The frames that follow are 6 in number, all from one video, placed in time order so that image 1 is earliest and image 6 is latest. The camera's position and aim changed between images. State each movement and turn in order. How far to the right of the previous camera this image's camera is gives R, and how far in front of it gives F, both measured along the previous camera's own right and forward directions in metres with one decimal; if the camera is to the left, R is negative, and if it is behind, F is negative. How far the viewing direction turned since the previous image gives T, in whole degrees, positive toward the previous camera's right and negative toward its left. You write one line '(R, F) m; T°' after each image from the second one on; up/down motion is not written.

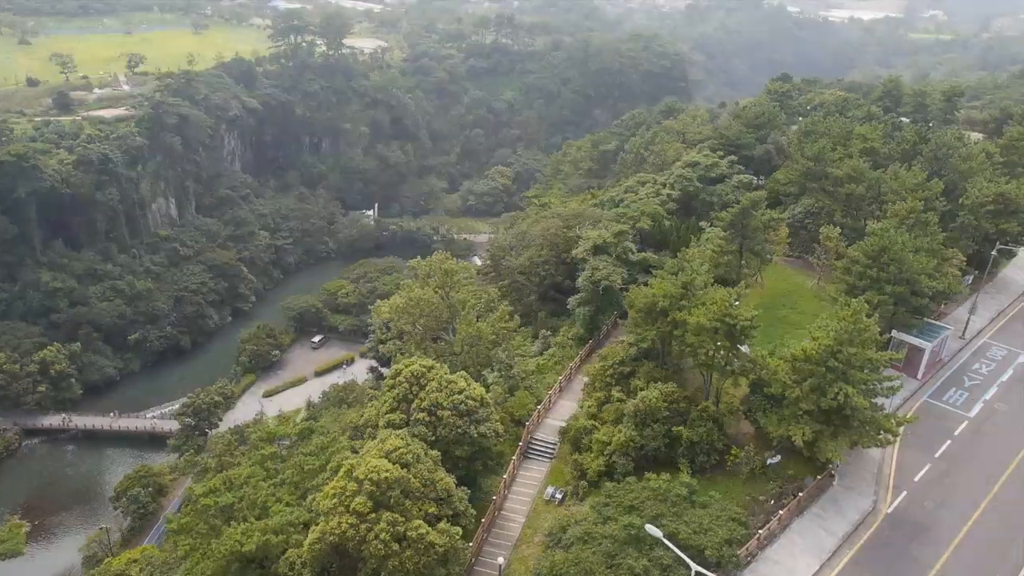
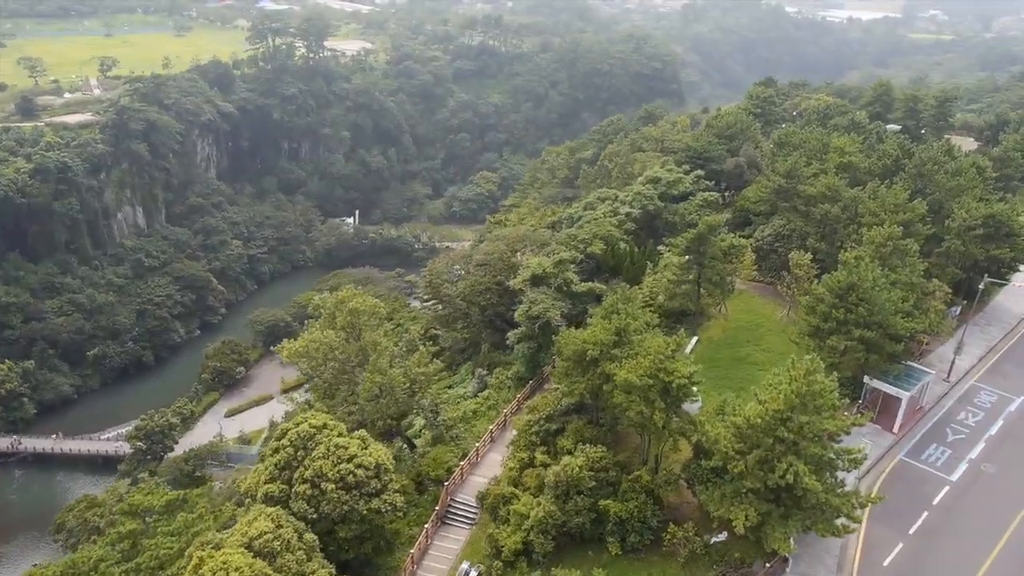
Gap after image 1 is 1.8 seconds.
(+3.0, +3.7) m; 0°
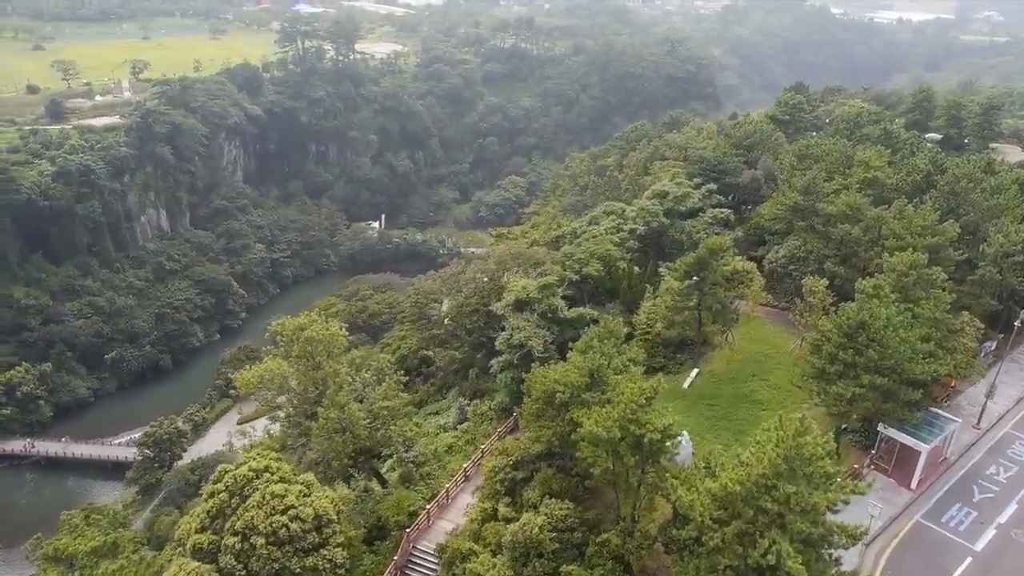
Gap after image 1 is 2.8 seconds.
(+2.1, +2.4) m; -3°
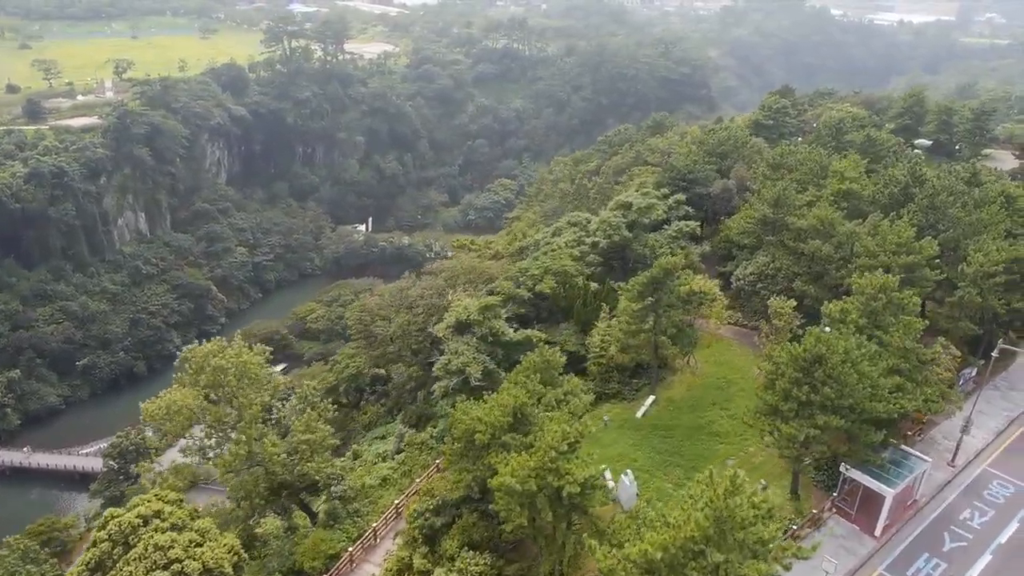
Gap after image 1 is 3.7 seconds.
(+2.1, +2.0) m; 0°
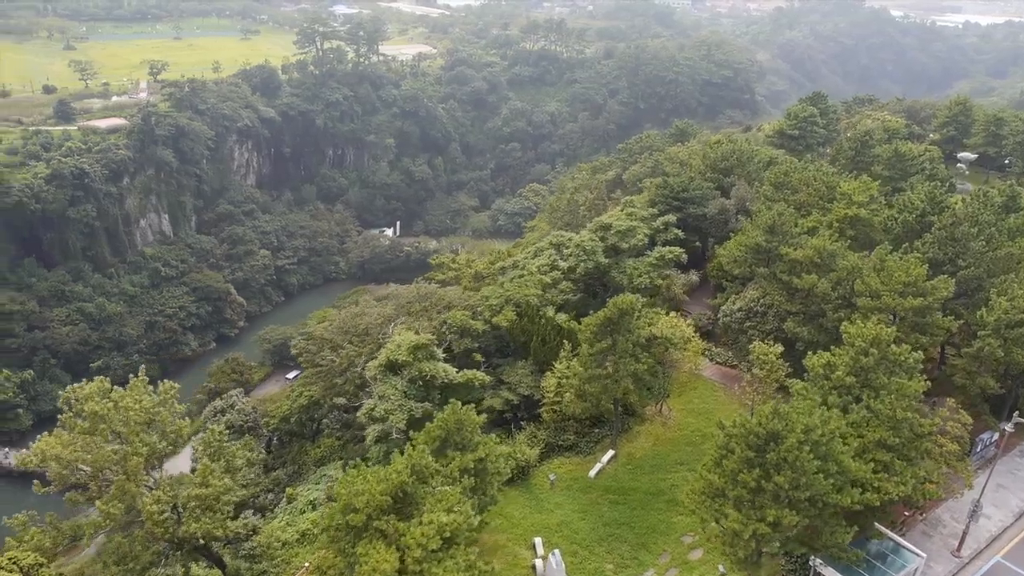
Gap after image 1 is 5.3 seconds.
(+3.3, +3.2) m; -4°
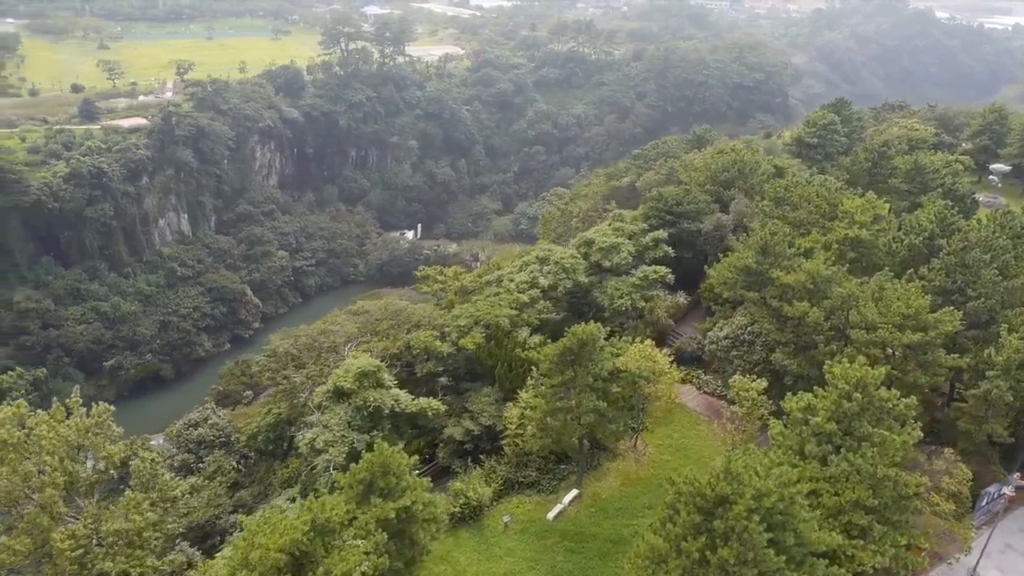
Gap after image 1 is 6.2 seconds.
(+2.2, +1.8) m; -3°
